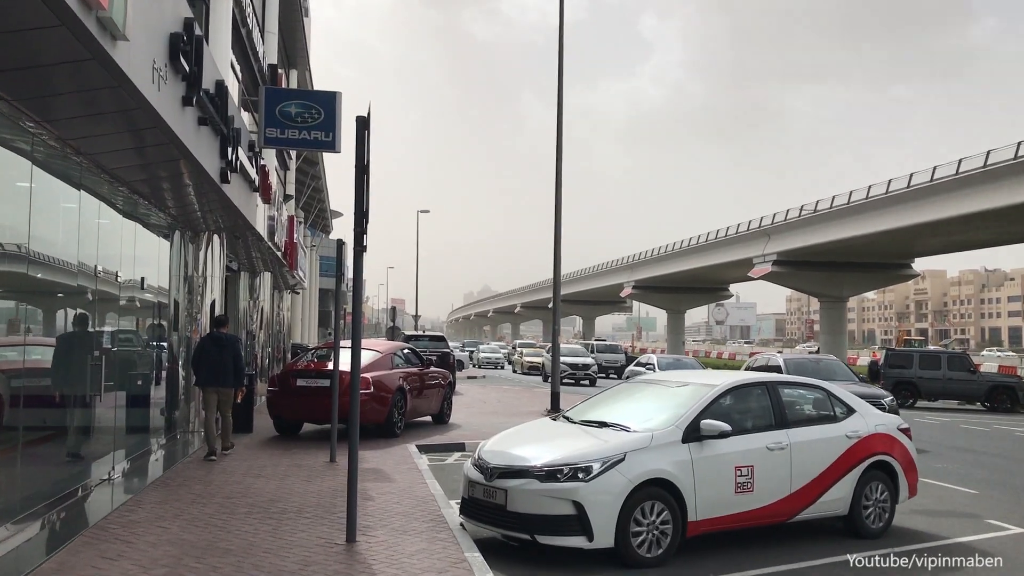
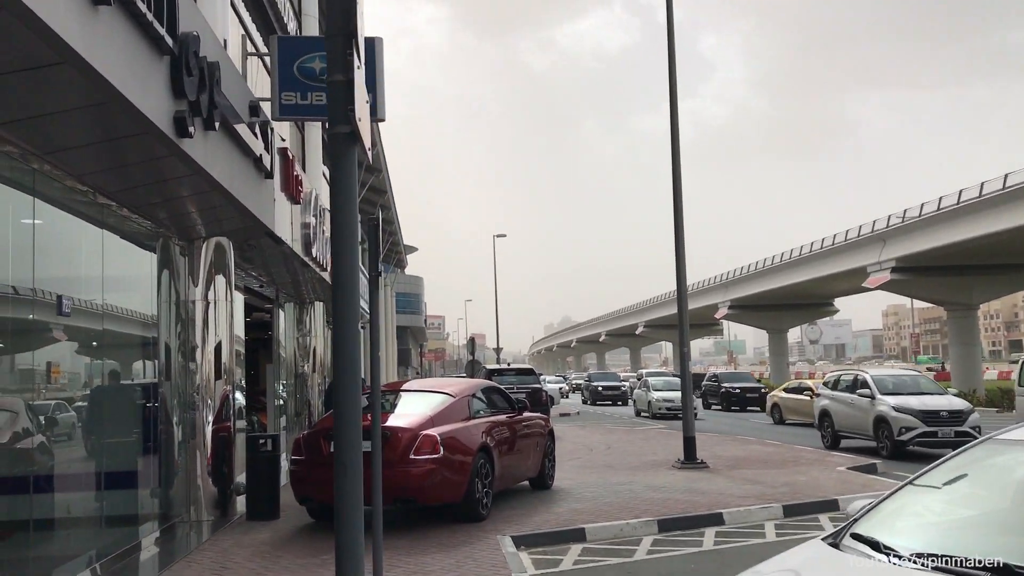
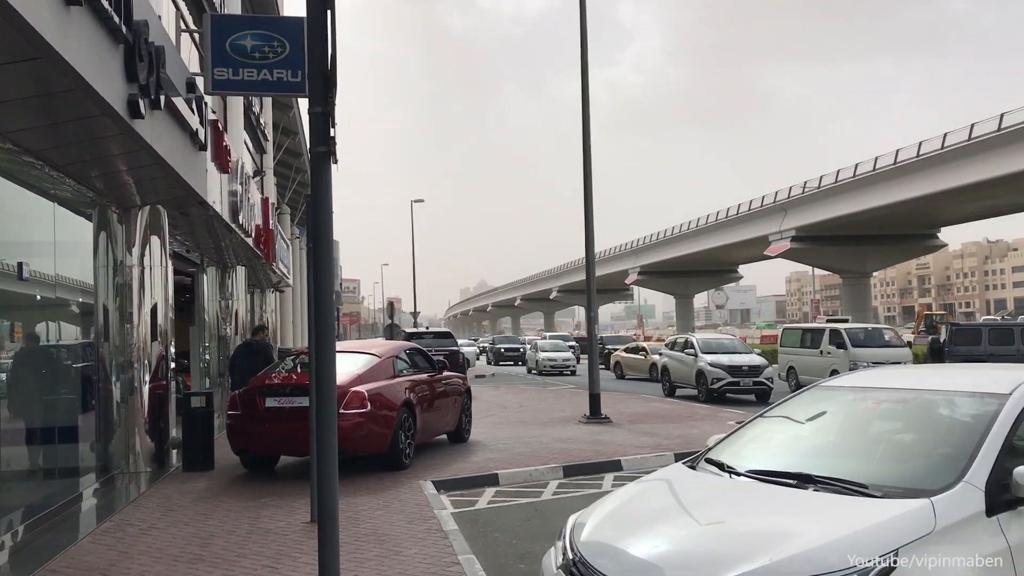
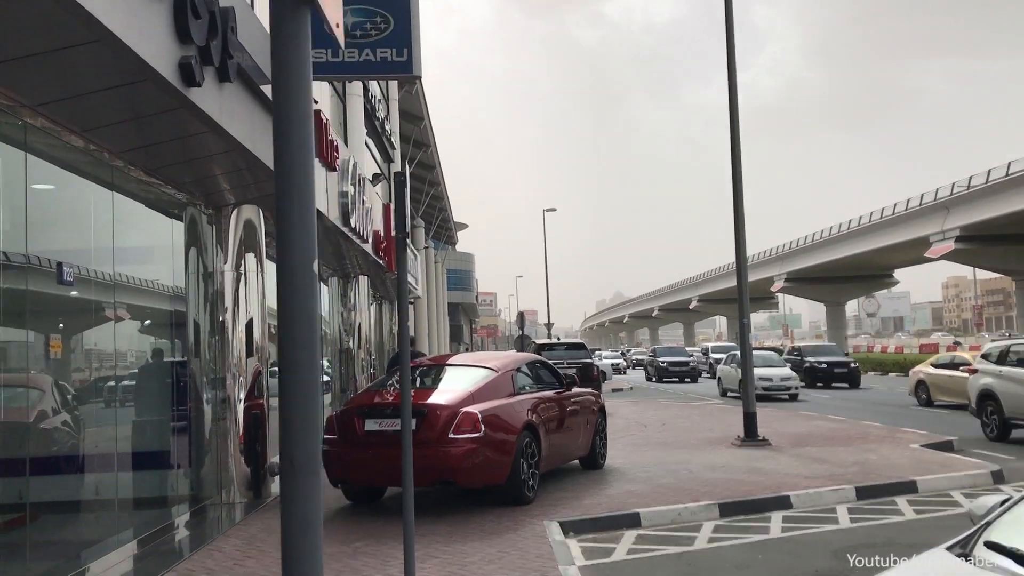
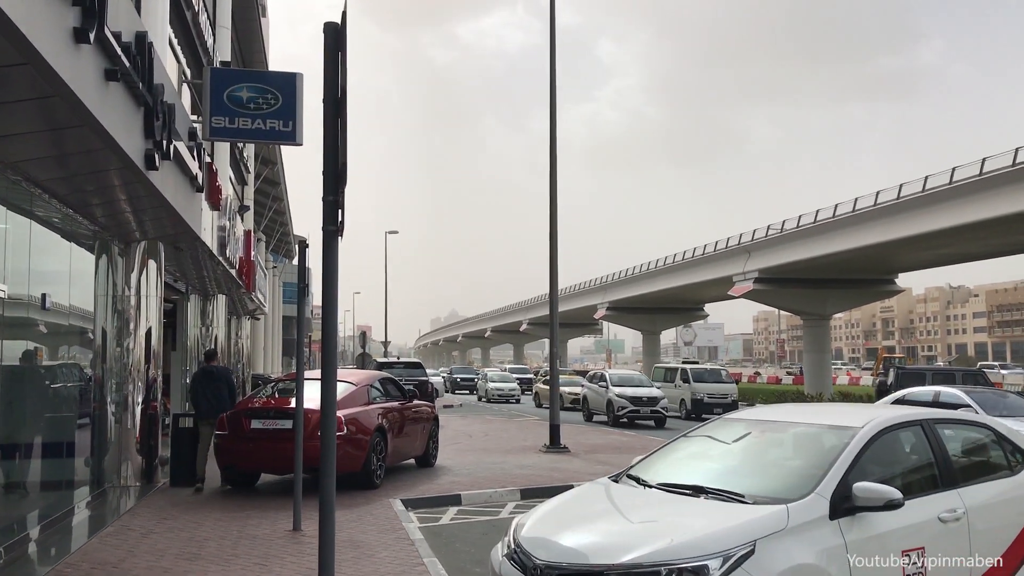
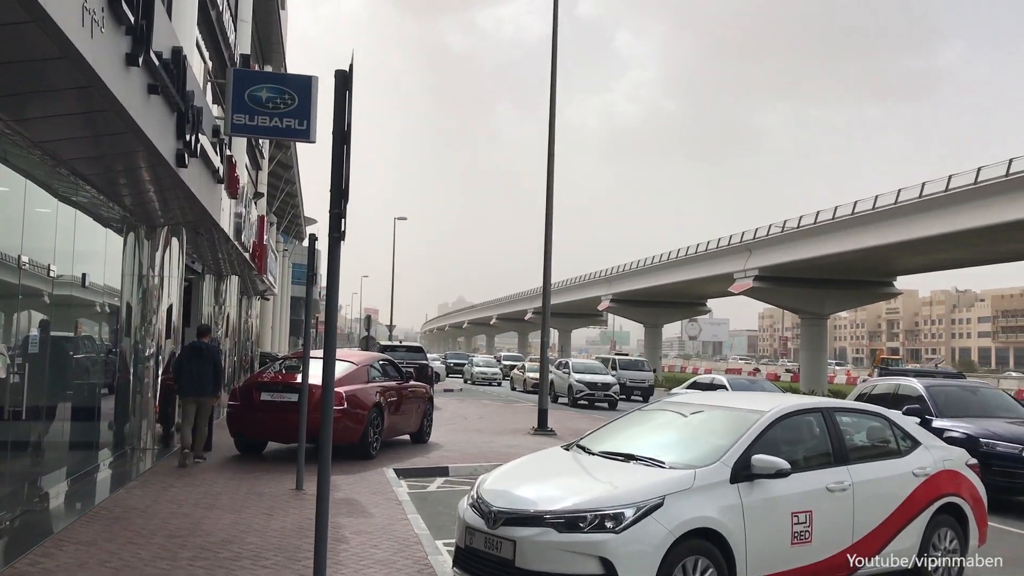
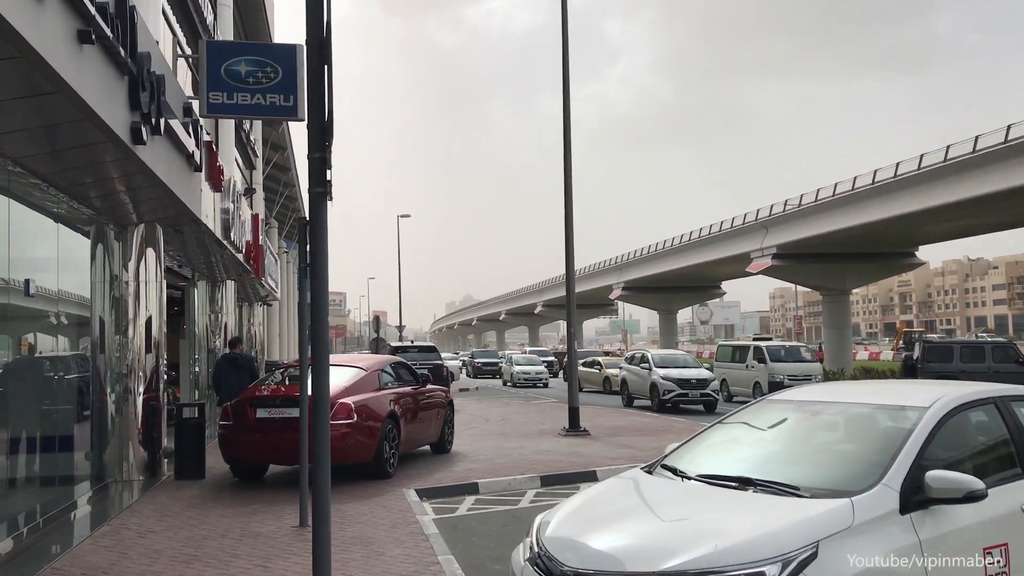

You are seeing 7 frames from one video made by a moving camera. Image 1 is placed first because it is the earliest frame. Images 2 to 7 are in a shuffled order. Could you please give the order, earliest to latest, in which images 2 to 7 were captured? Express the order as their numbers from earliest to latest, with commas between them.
6, 5, 7, 3, 2, 4
